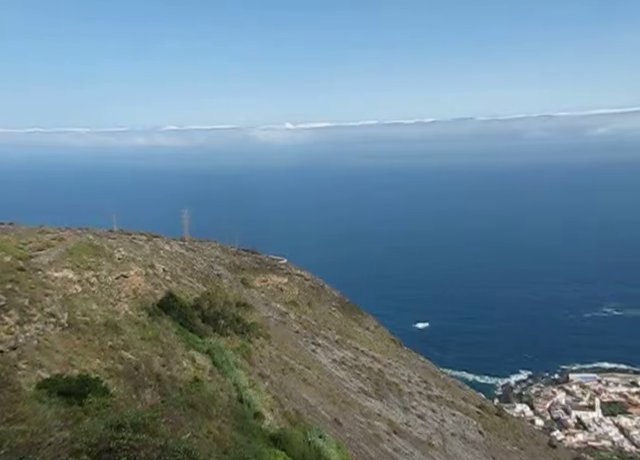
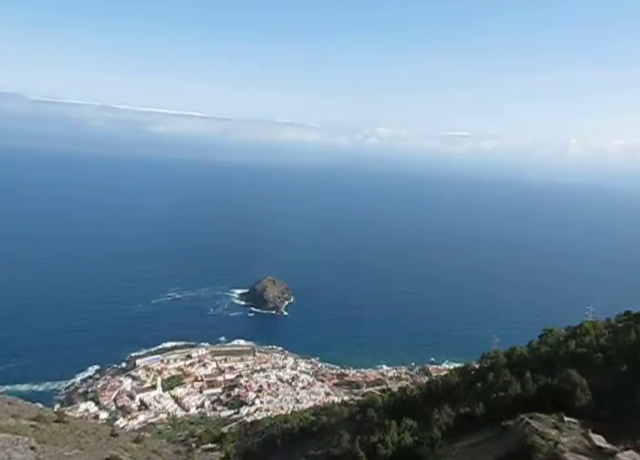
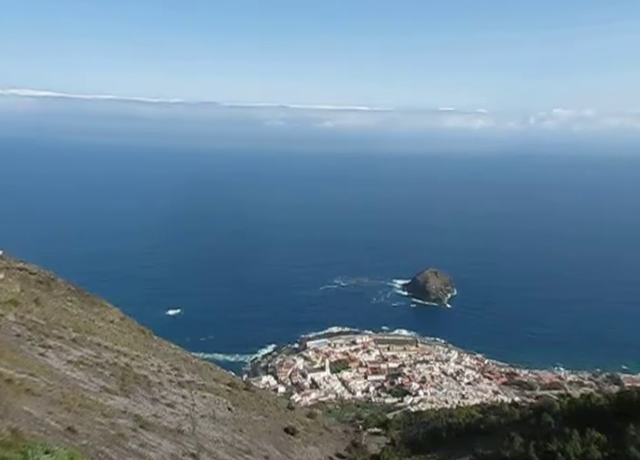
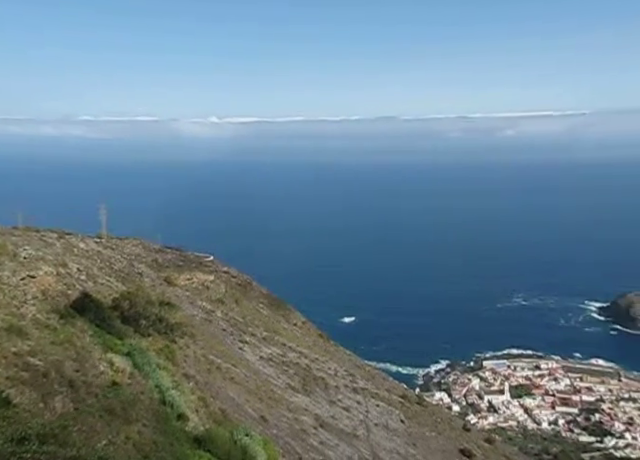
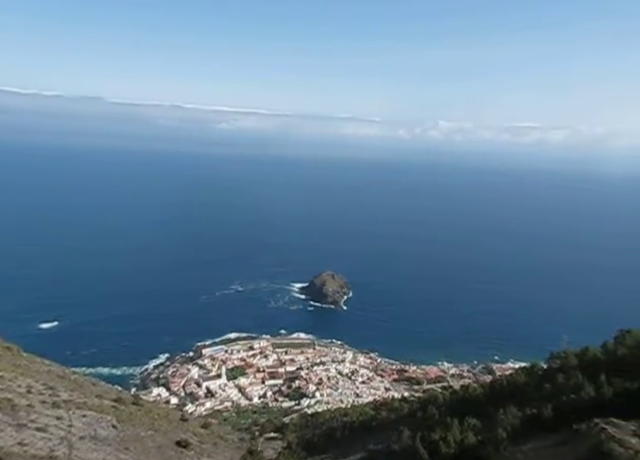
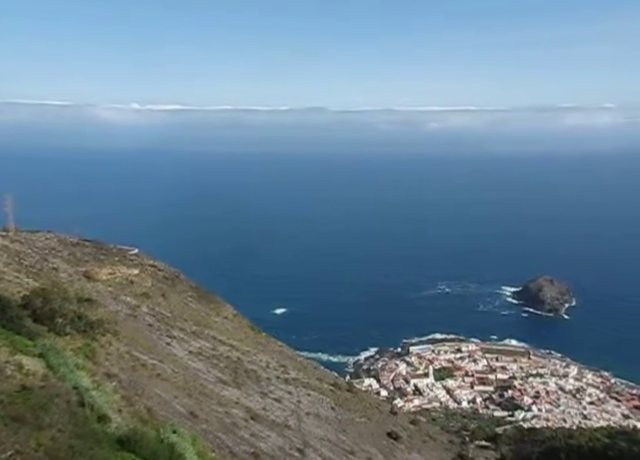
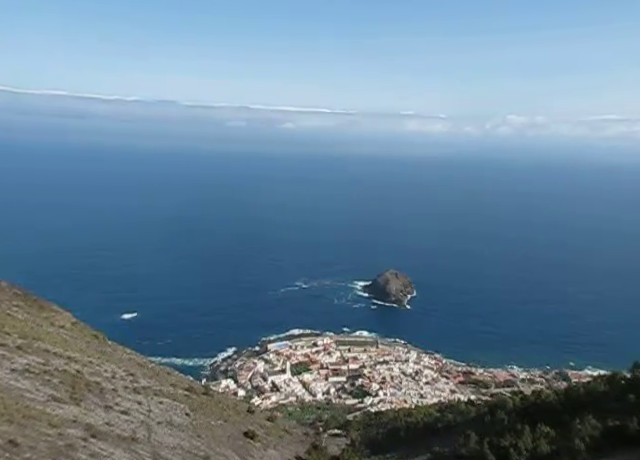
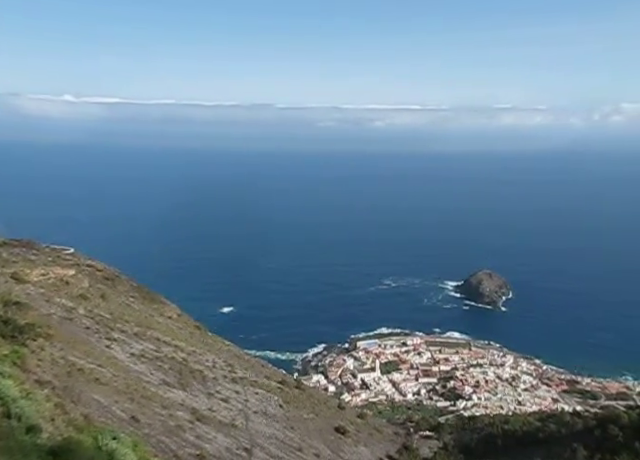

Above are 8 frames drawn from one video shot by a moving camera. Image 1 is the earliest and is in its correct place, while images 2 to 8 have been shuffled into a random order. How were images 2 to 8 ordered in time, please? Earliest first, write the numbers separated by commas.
4, 6, 8, 3, 7, 5, 2
